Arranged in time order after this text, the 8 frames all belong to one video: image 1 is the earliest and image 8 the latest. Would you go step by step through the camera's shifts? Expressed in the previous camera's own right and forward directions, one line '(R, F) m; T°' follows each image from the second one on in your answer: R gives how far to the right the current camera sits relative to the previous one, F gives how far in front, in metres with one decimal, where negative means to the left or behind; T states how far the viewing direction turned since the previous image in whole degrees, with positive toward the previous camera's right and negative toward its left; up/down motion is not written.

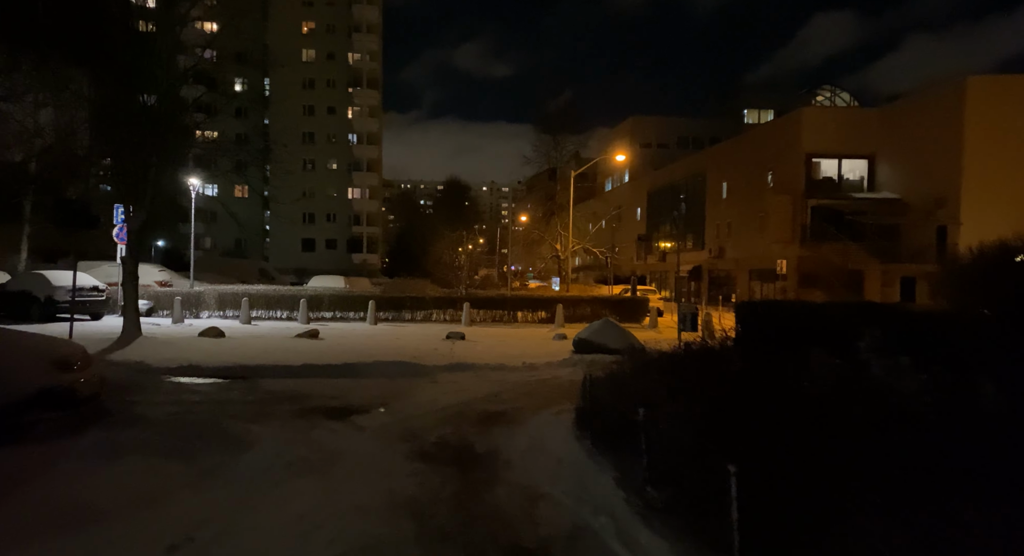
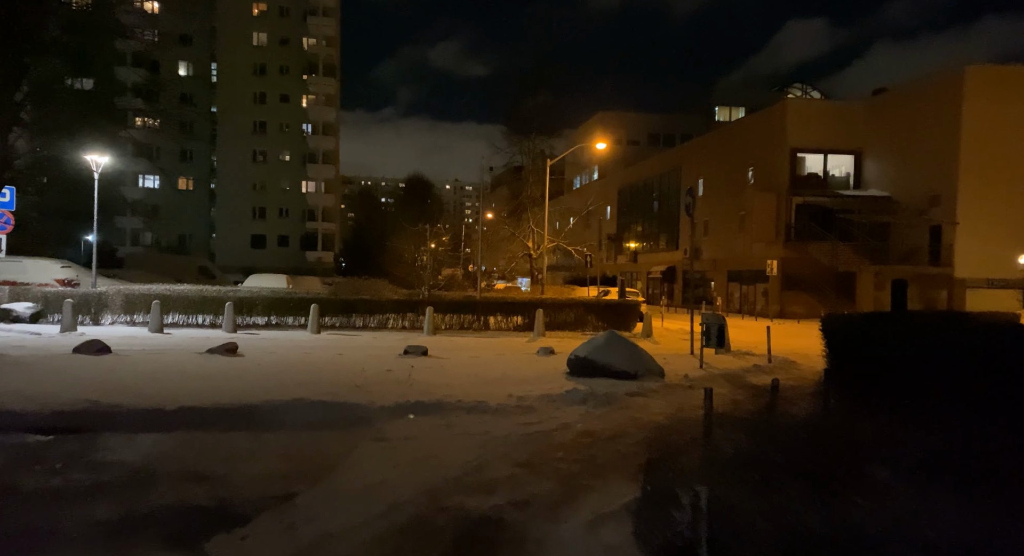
(-0.3, +4.0) m; +3°
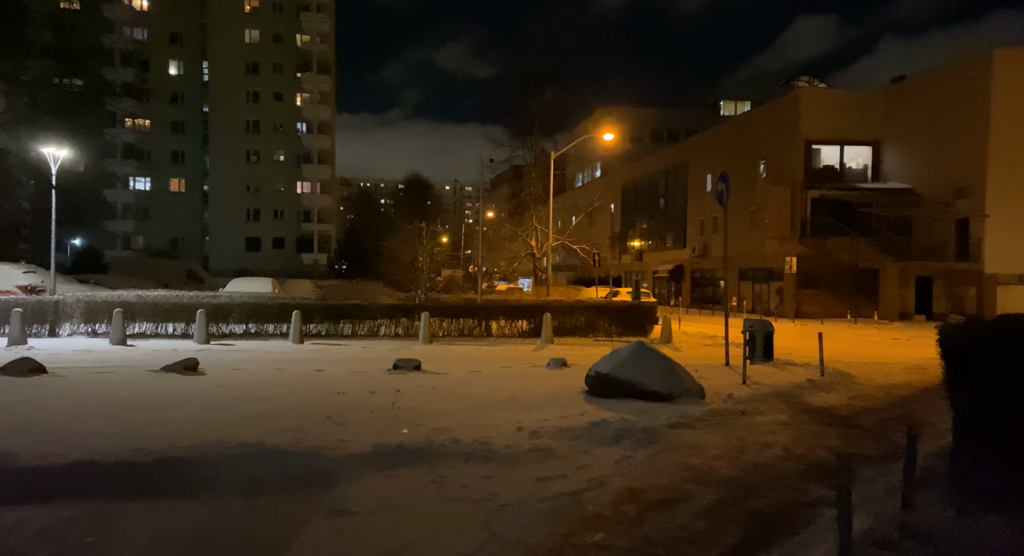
(-0.1, +2.2) m; 0°
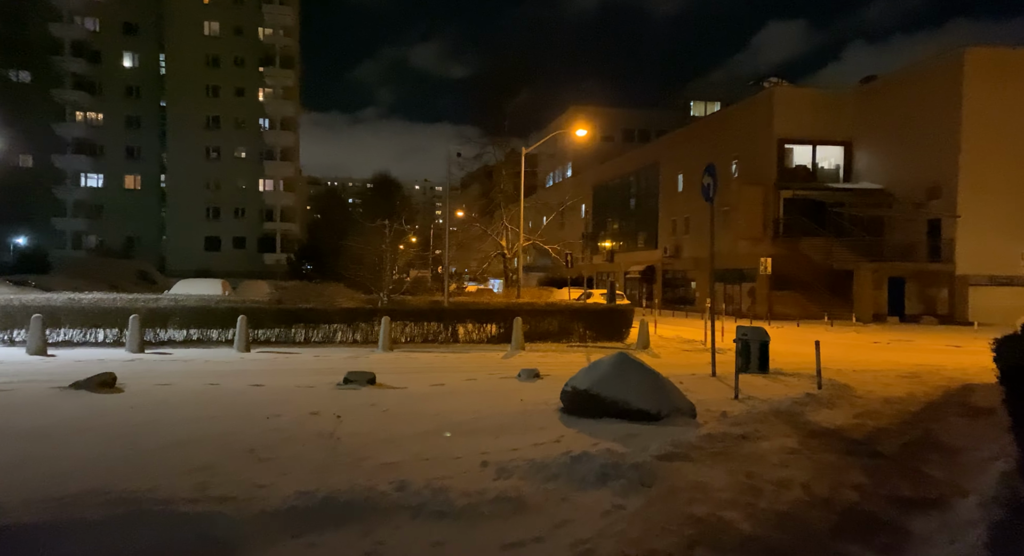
(+0.1, +1.4) m; +2°
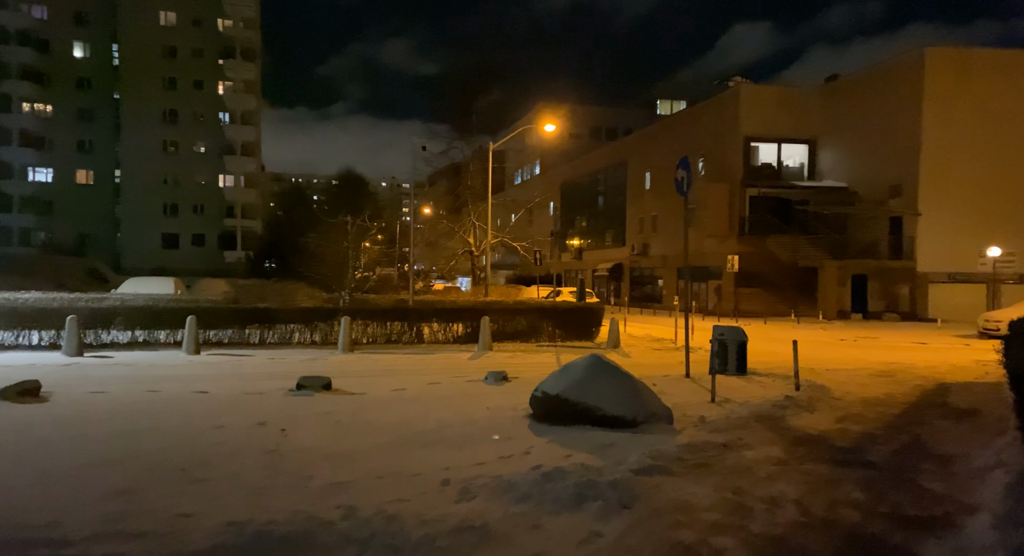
(0.0, +0.6) m; +3°
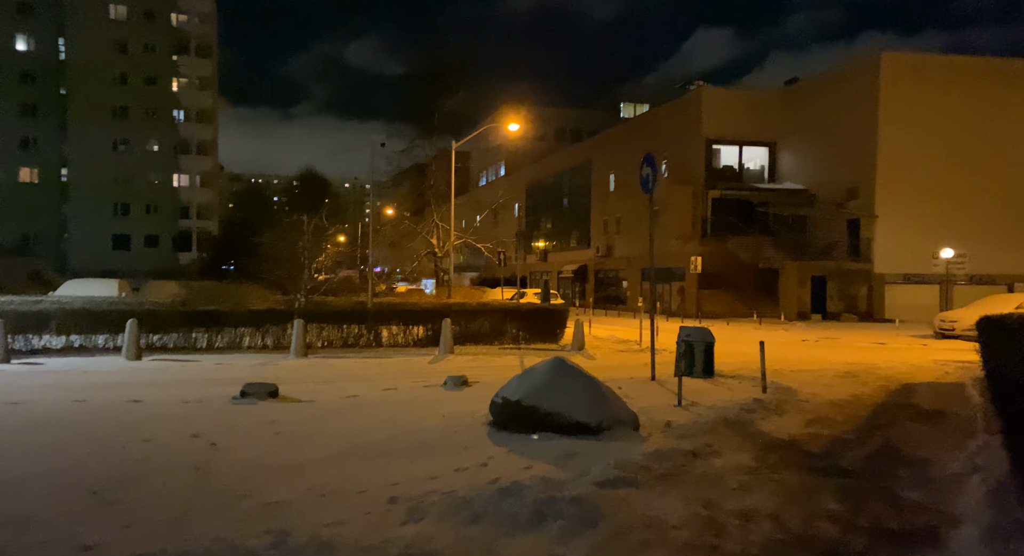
(+0.1, +0.5) m; +3°
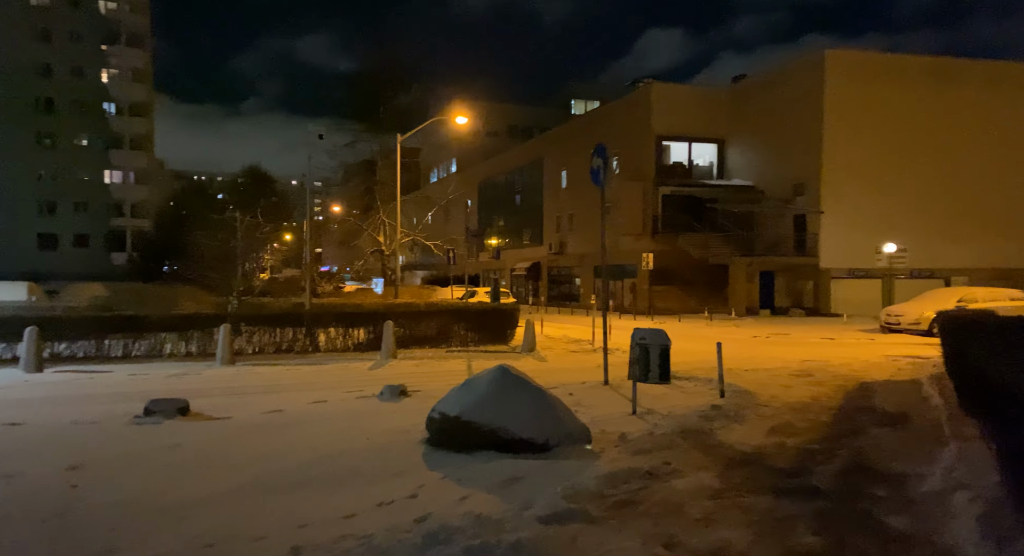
(+0.2, +0.9) m; +4°
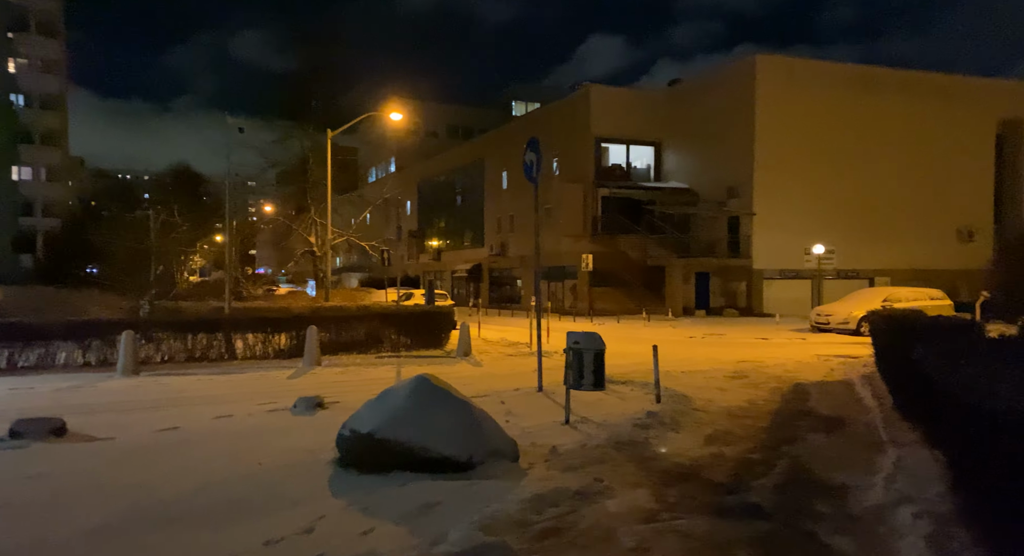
(+0.2, +0.6) m; +5°
